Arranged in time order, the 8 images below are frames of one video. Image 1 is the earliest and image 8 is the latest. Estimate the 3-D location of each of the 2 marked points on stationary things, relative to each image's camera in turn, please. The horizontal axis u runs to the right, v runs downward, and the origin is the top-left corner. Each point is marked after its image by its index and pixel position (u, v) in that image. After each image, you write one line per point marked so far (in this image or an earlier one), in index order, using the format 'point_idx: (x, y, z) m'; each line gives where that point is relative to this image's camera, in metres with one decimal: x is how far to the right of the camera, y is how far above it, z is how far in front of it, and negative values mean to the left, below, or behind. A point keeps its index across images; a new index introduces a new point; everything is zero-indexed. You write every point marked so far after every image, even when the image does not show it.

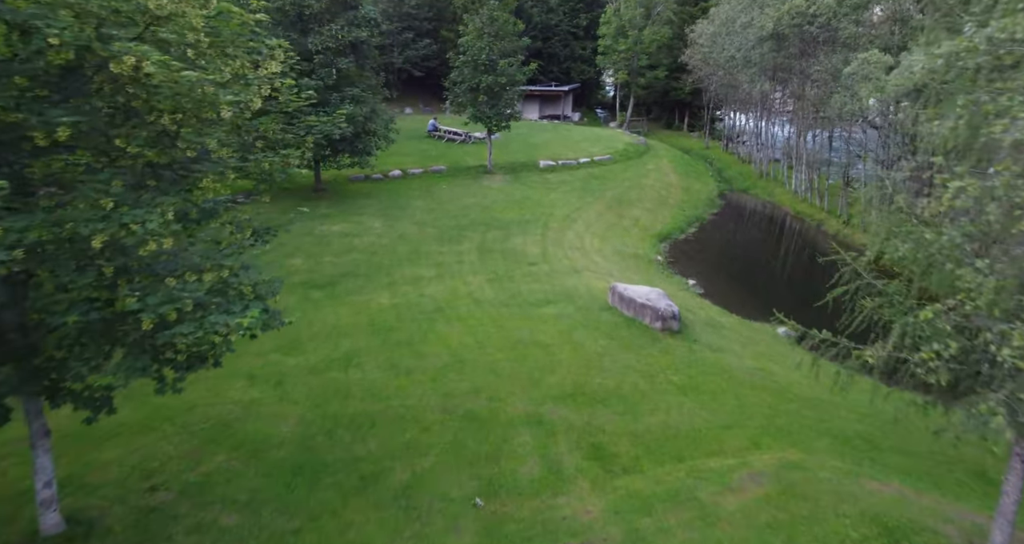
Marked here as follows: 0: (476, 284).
0: (-1.0, -0.4, +16.7) m
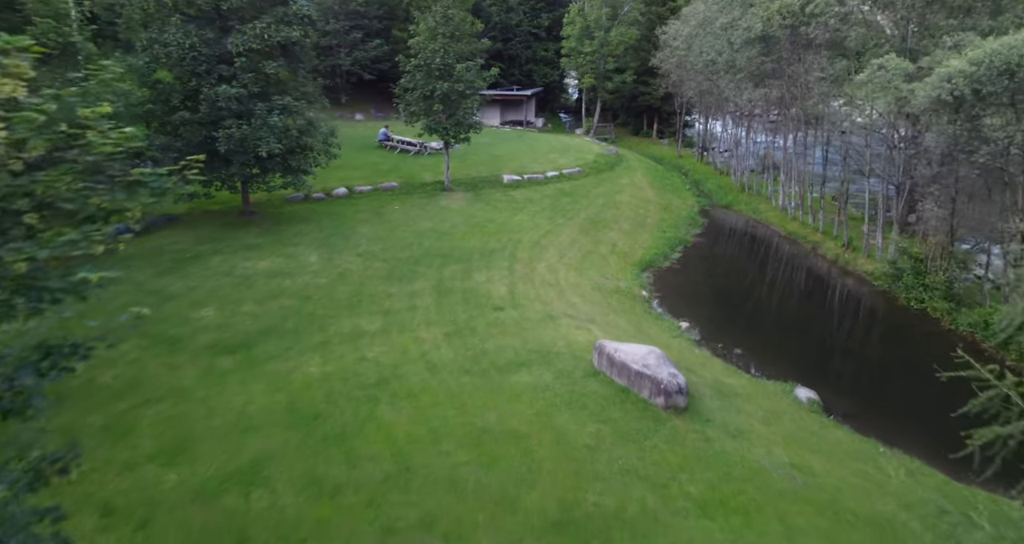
0: (-1.8, -1.6, +13.6) m
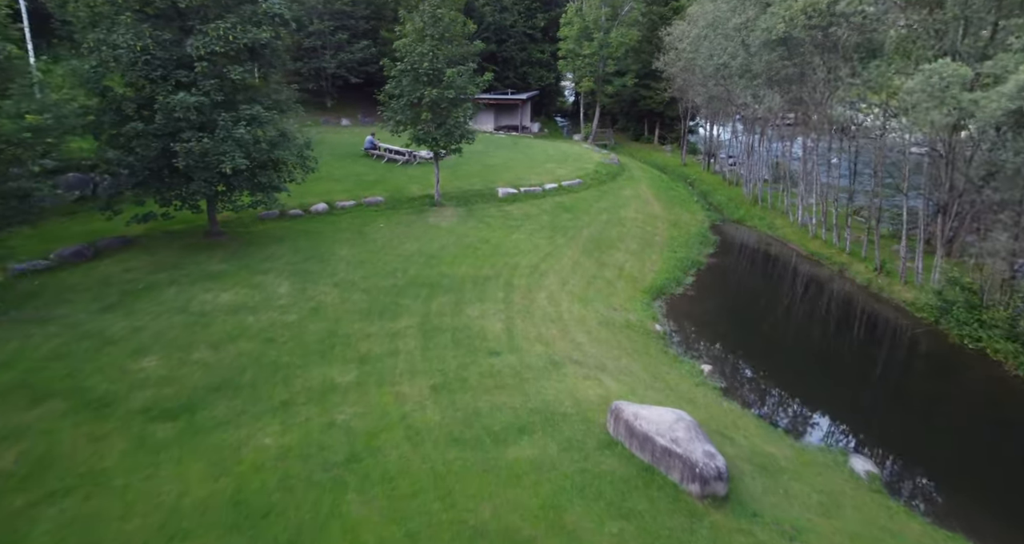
0: (-1.9, -2.5, +11.4) m
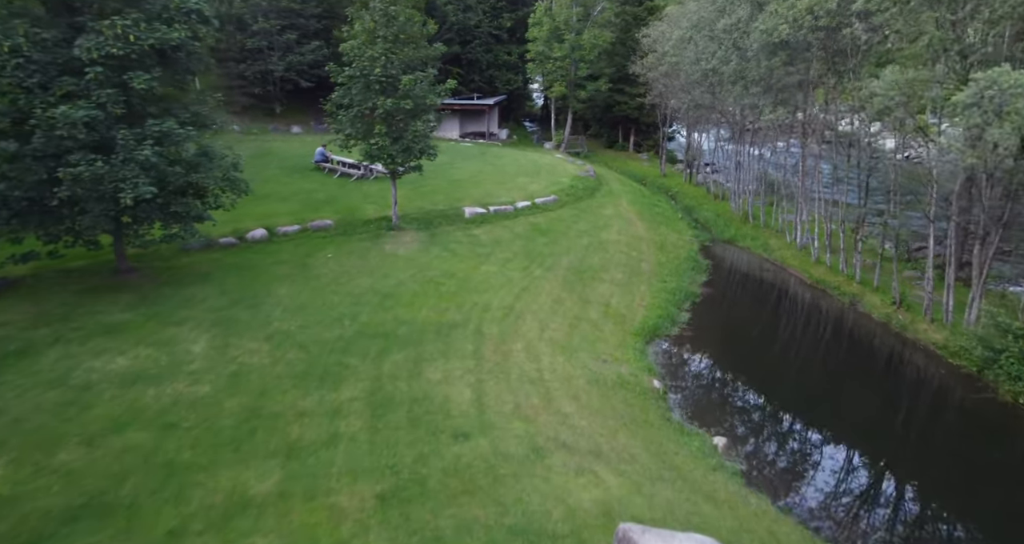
0: (-2.3, -3.6, +8.6) m
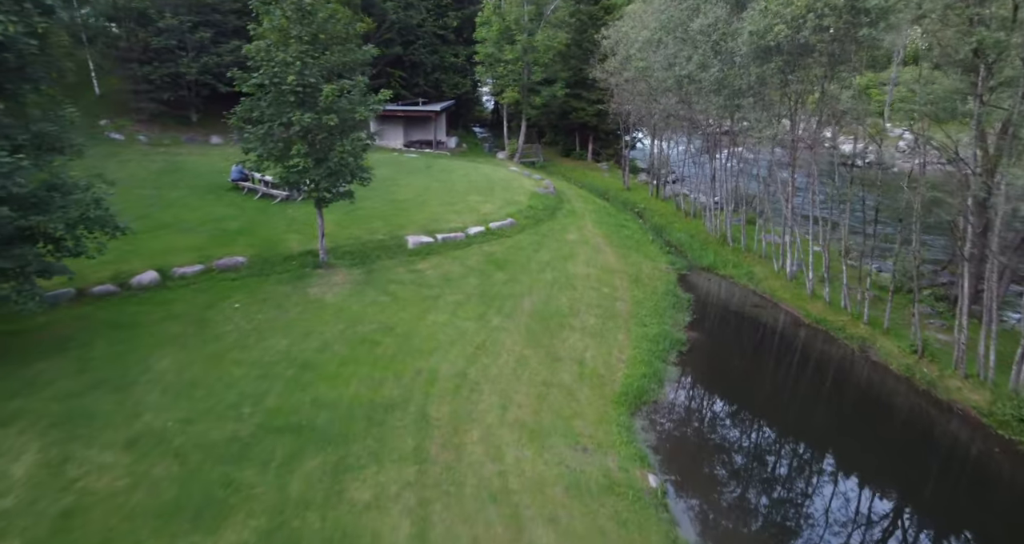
0: (-2.6, -4.9, +5.2) m
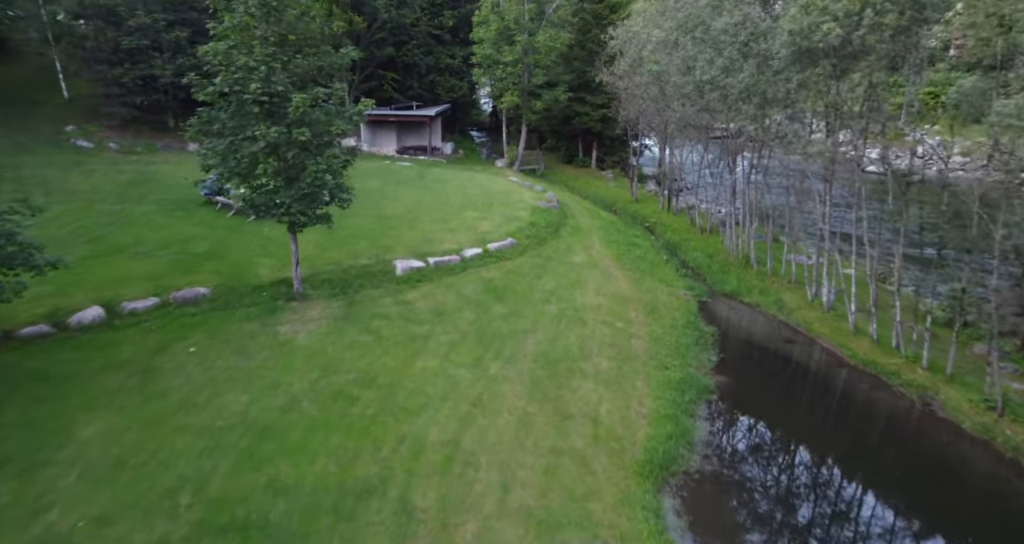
0: (-2.6, -5.7, +3.1) m
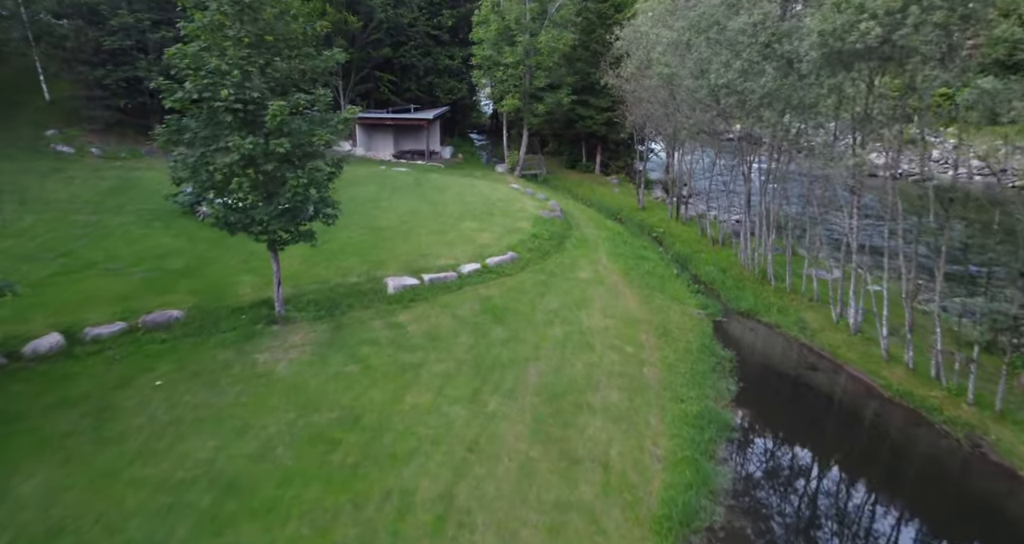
0: (-2.6, -6.2, +1.8) m
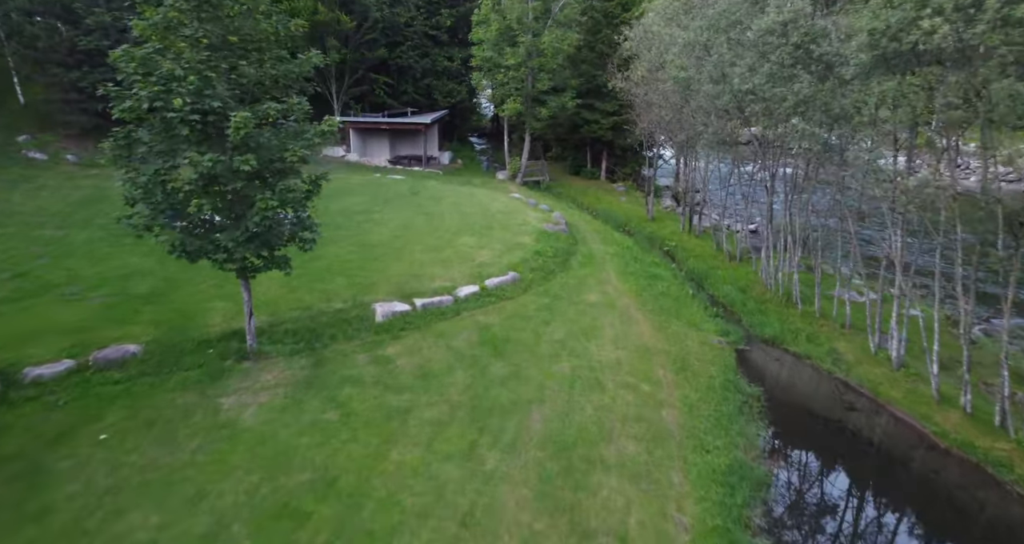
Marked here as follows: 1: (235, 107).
0: (-2.6, -6.8, +0.2) m
1: (-4.9, +3.0, +10.5) m
